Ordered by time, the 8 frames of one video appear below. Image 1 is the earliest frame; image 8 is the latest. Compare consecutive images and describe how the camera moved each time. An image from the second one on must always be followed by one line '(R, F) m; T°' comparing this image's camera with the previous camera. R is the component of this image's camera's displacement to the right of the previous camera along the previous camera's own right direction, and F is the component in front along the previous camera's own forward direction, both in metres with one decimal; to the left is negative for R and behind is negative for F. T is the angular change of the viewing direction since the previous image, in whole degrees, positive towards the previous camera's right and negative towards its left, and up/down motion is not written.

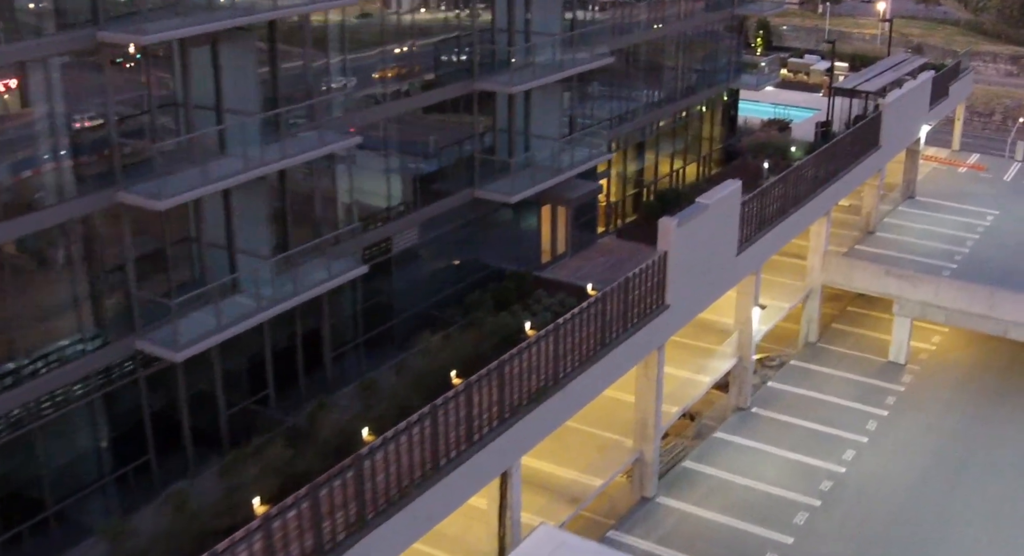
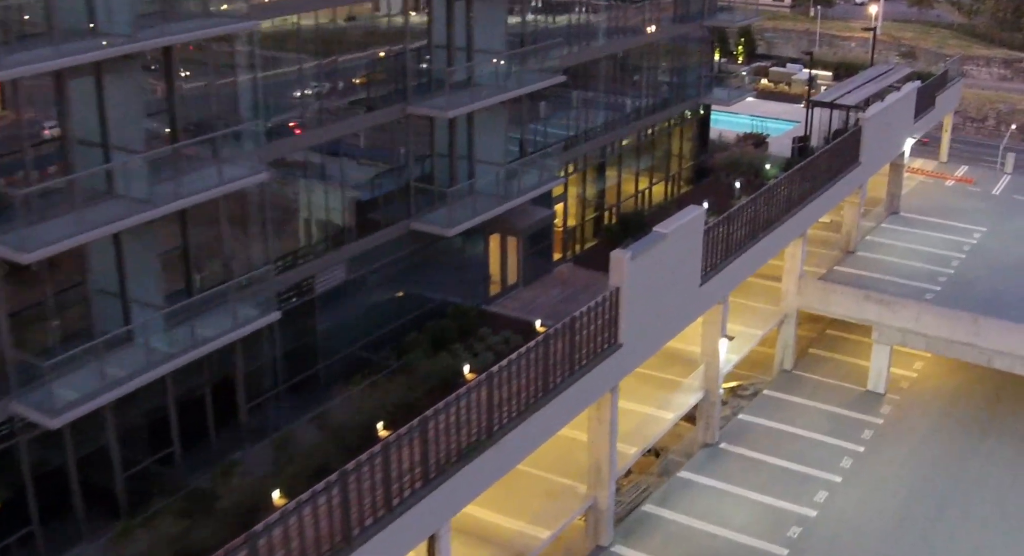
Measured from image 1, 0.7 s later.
(+1.0, +1.5) m; 0°
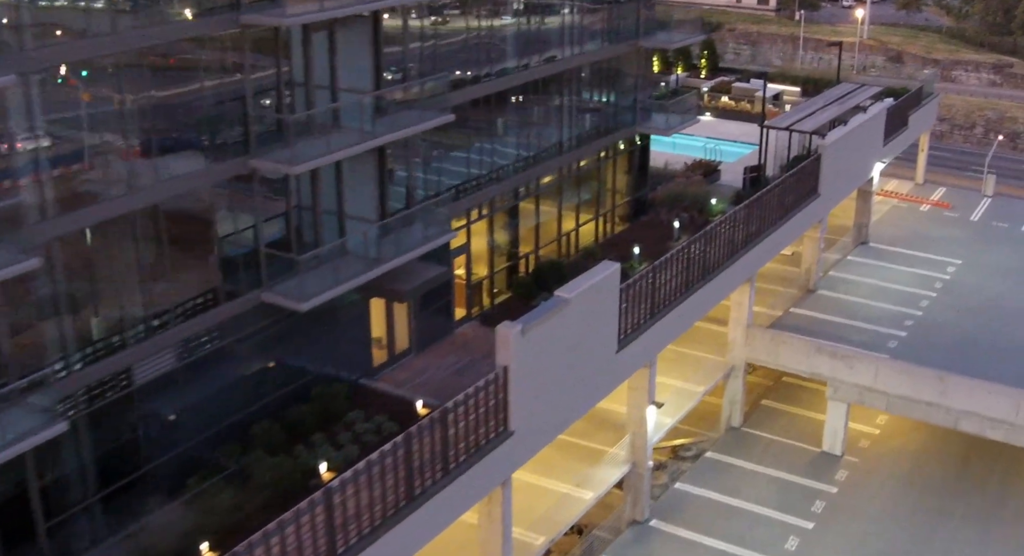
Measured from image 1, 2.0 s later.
(+1.9, +2.9) m; 0°
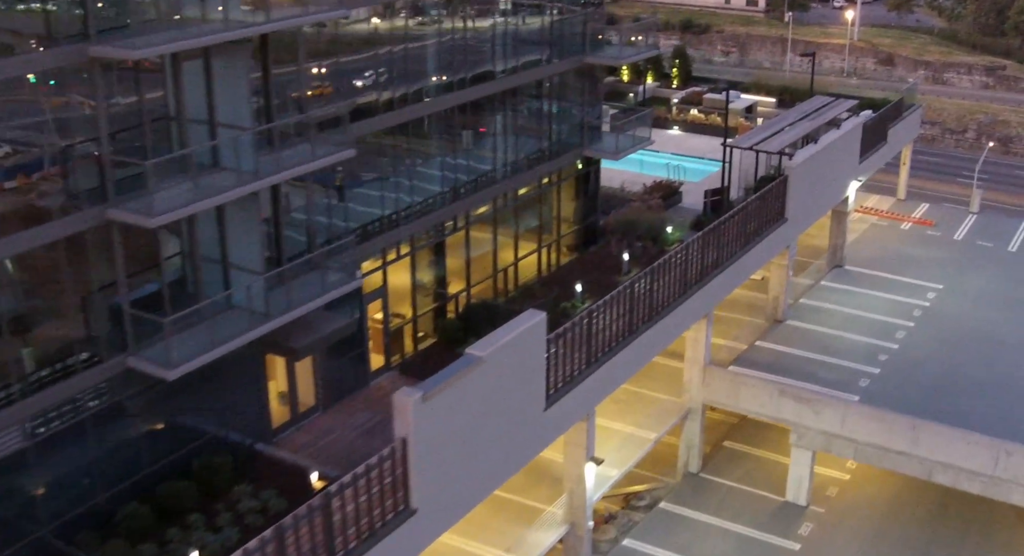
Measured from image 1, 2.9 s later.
(+1.3, +2.0) m; 0°
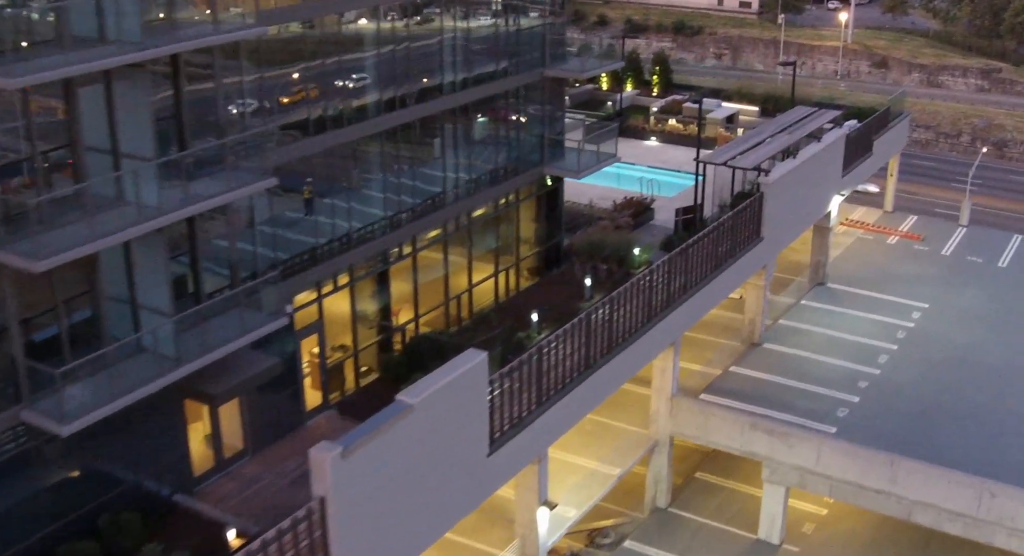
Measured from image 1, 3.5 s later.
(+0.8, +1.3) m; 0°
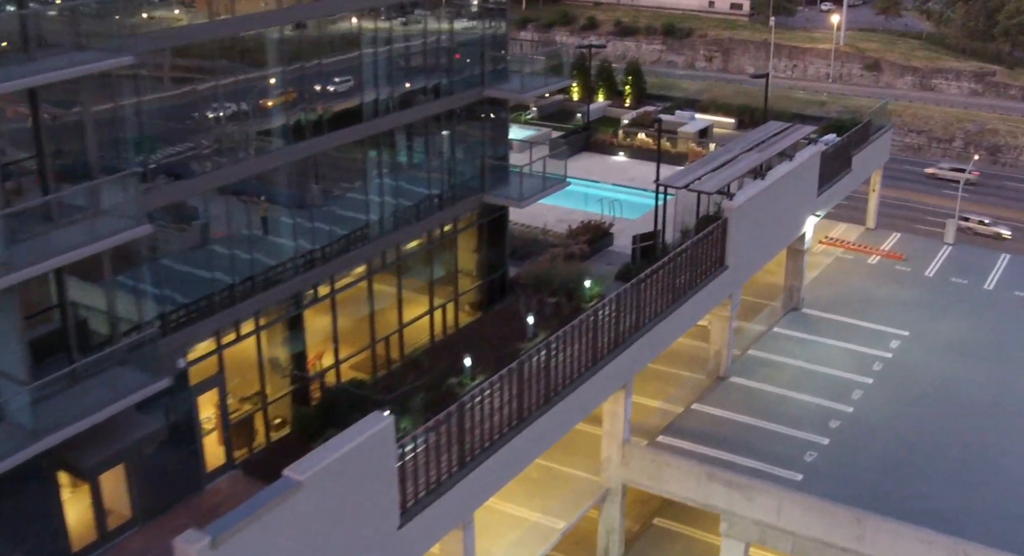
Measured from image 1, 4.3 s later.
(+1.1, +1.7) m; 0°
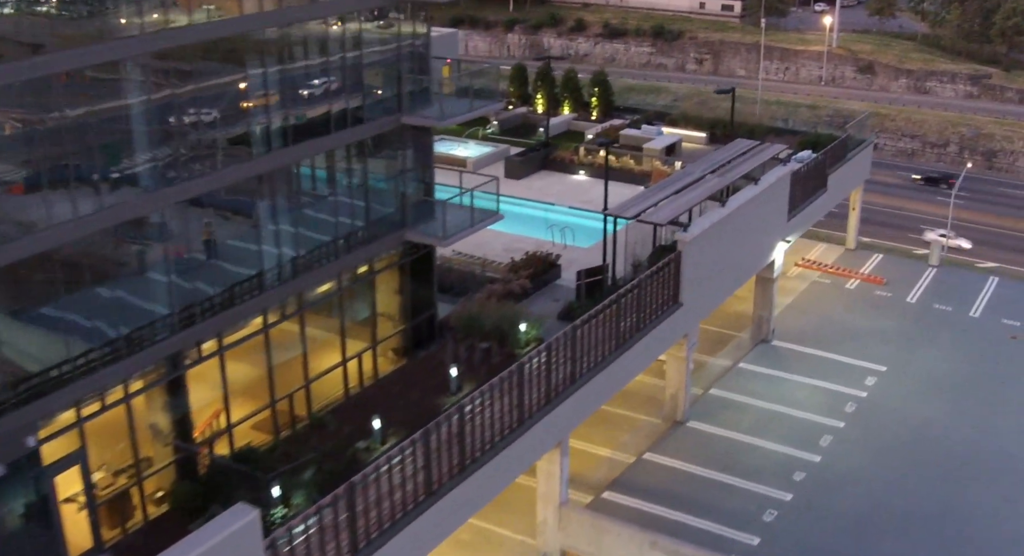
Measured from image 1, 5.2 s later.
(+1.3, +2.0) m; 0°
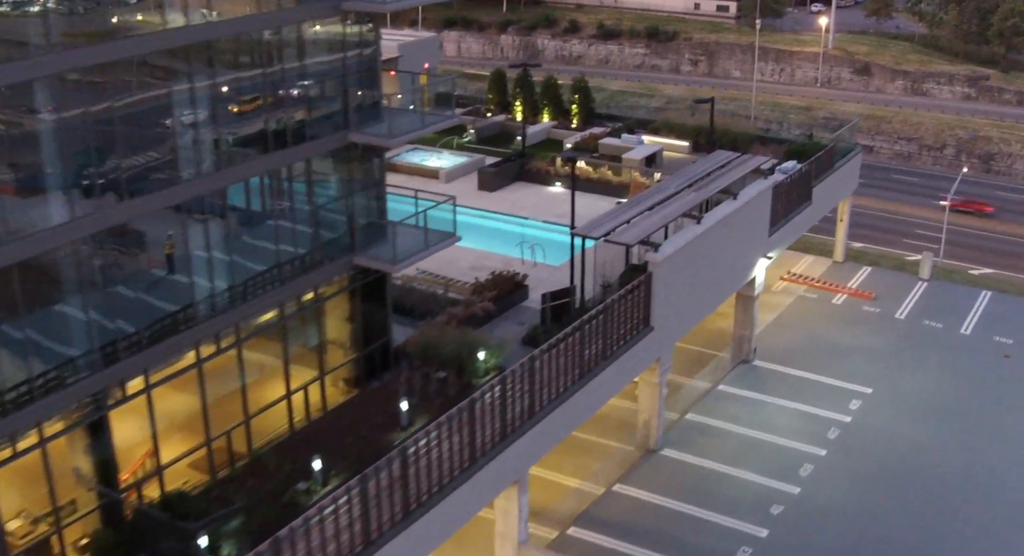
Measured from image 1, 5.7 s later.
(+0.7, +1.1) m; 0°
